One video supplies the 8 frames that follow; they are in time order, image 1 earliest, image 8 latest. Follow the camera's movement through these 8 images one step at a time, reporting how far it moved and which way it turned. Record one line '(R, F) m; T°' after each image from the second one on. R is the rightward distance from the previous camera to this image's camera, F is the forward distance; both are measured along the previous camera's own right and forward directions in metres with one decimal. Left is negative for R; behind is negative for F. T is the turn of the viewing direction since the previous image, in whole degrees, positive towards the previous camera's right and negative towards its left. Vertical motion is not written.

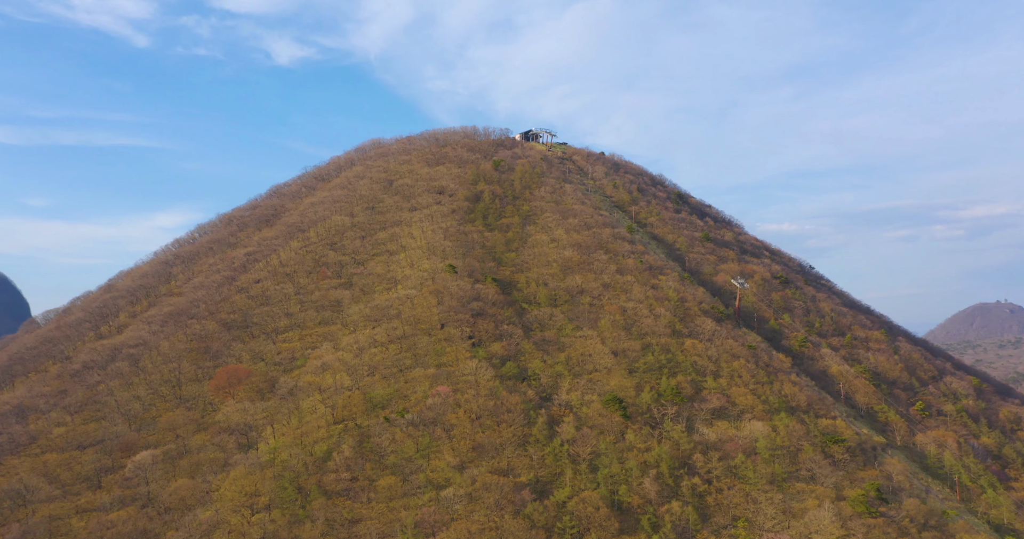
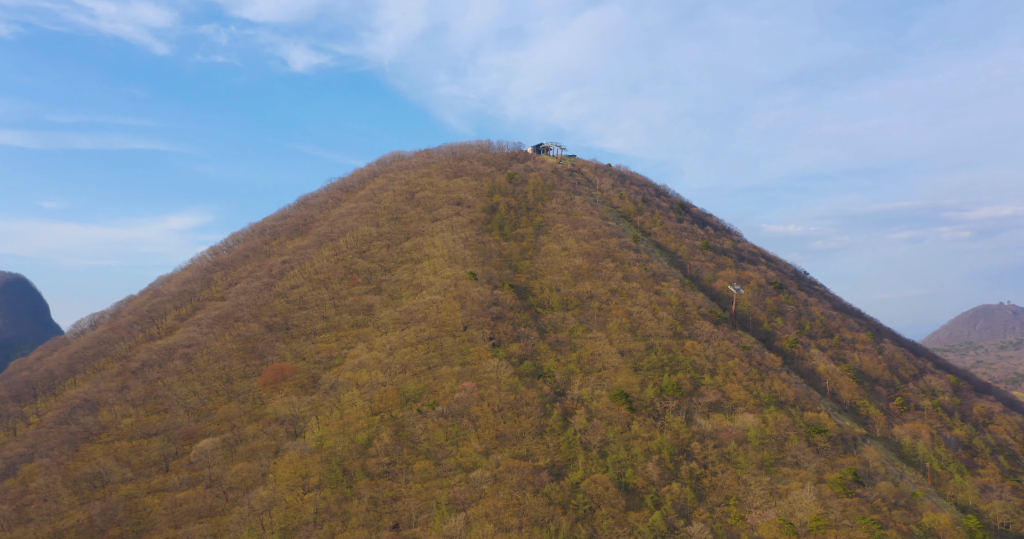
(-1.1, -7.5) m; 0°
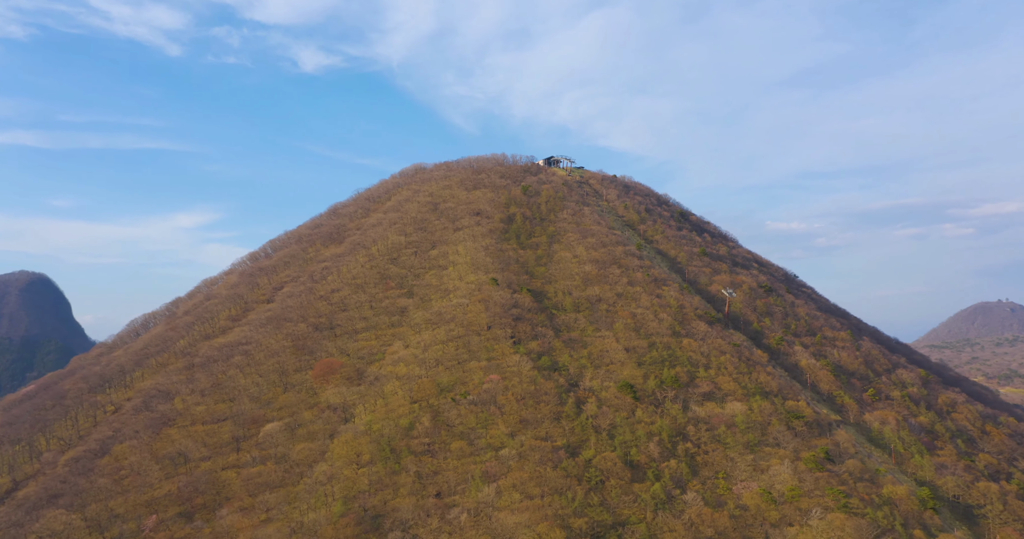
(-1.6, -10.8) m; 0°
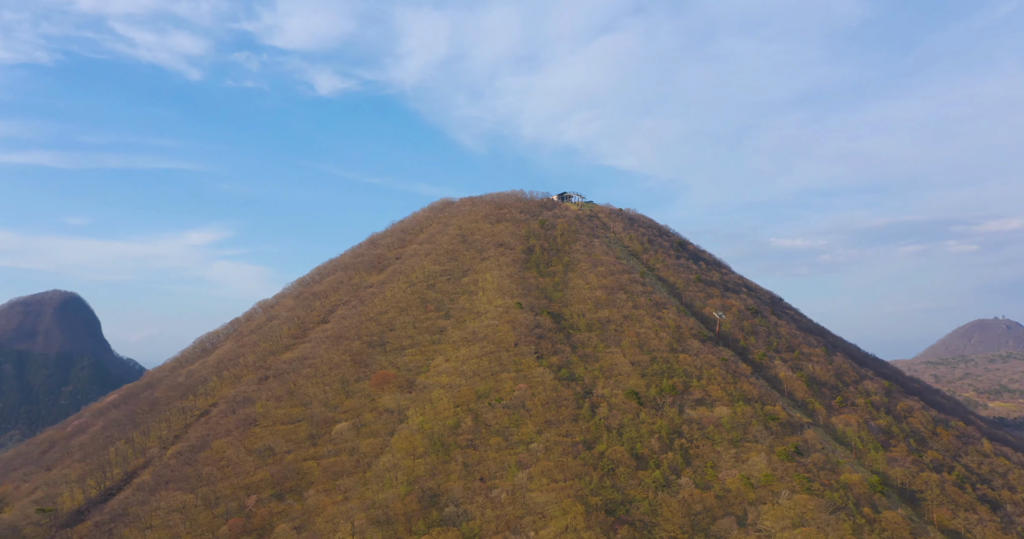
(-2.5, -17.0) m; 0°
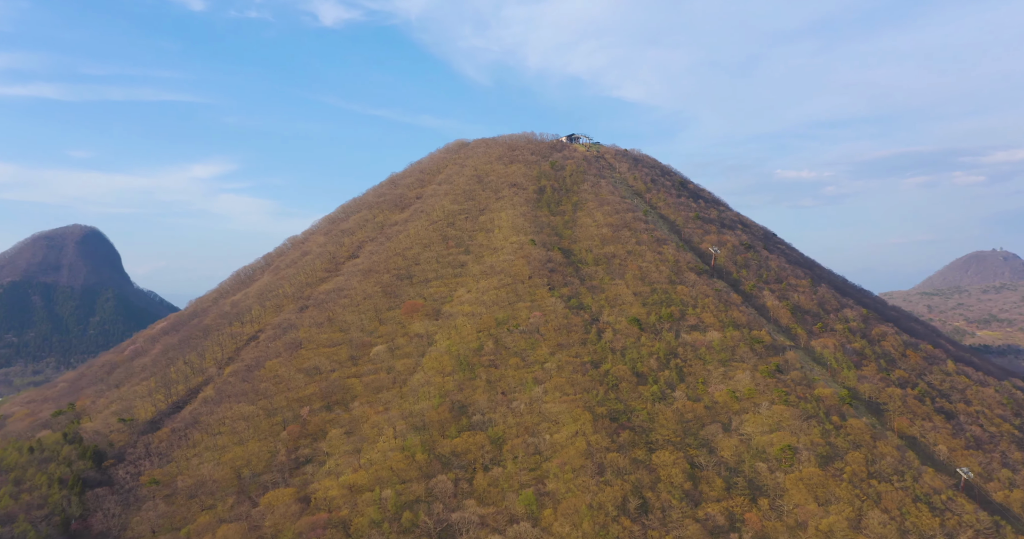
(-1.6, -11.6) m; 0°
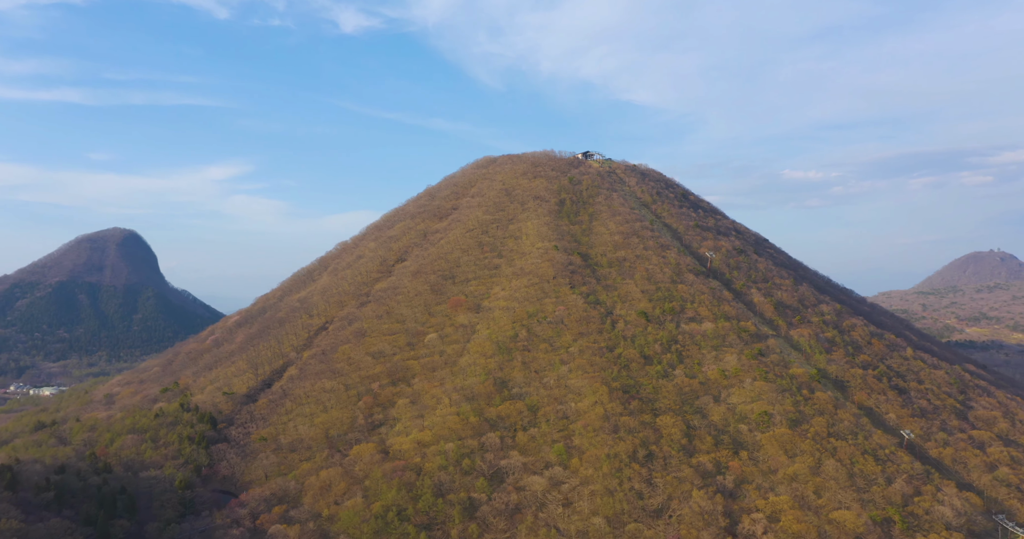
(-3.4, -22.7) m; -1°
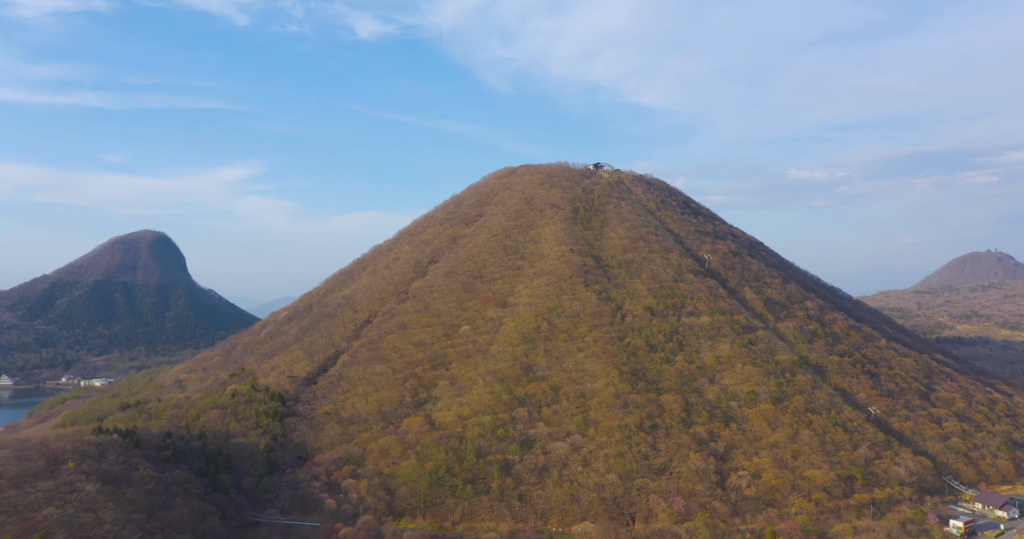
(-3.1, -19.8) m; 0°
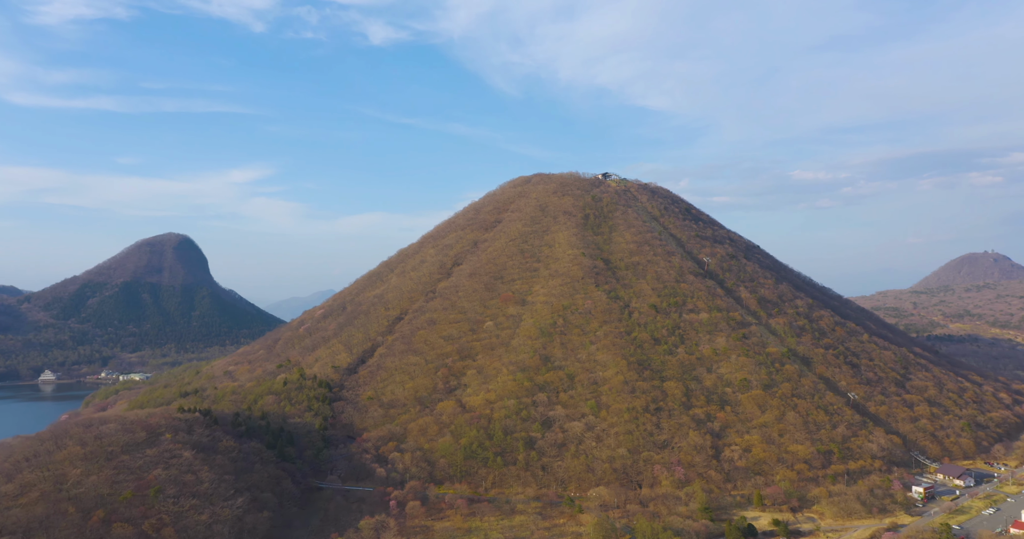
(-3.0, -17.5) m; 0°
